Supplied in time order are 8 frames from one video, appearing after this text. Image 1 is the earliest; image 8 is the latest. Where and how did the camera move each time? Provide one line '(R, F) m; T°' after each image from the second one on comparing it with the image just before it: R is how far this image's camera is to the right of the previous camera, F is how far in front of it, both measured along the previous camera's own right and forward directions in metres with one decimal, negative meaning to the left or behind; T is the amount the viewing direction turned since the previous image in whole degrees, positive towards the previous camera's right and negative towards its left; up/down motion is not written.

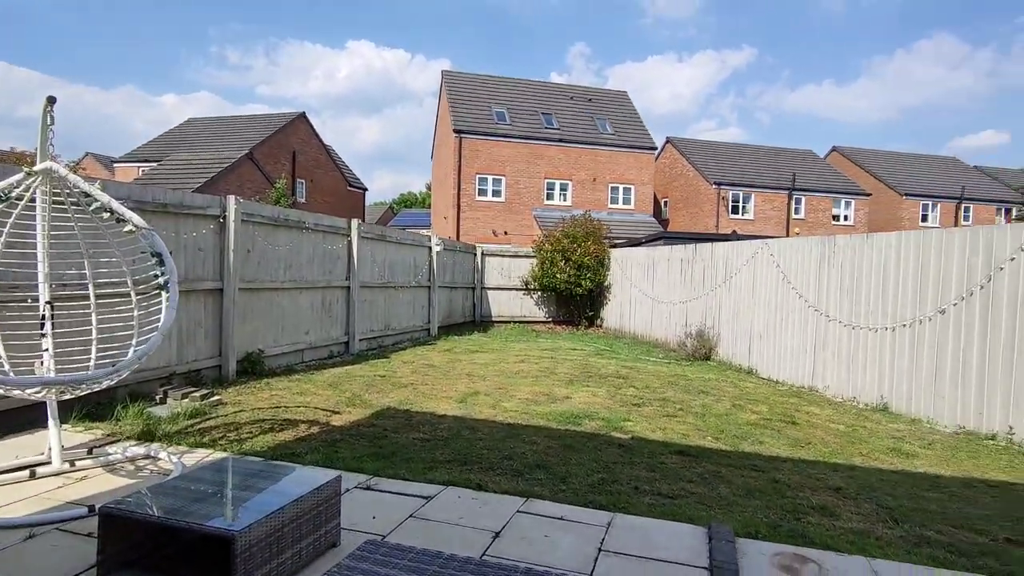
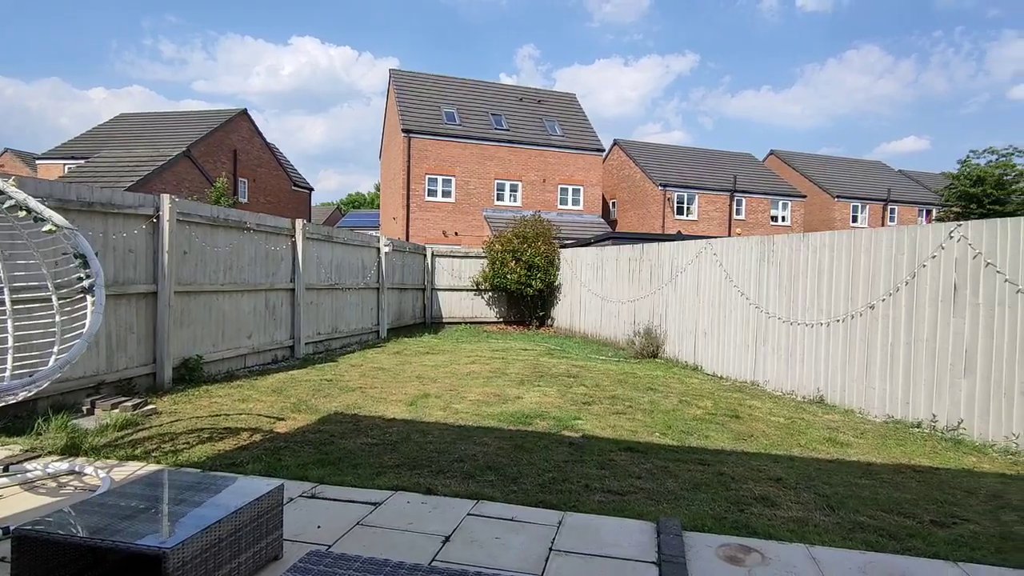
(0.0, 0.0) m; +5°
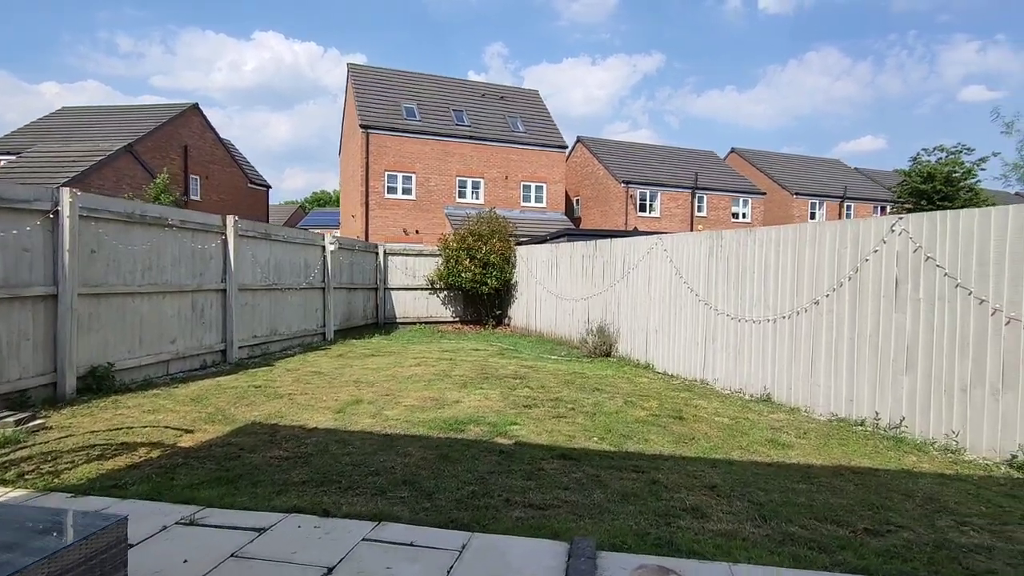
(+0.4, +0.3) m; +3°
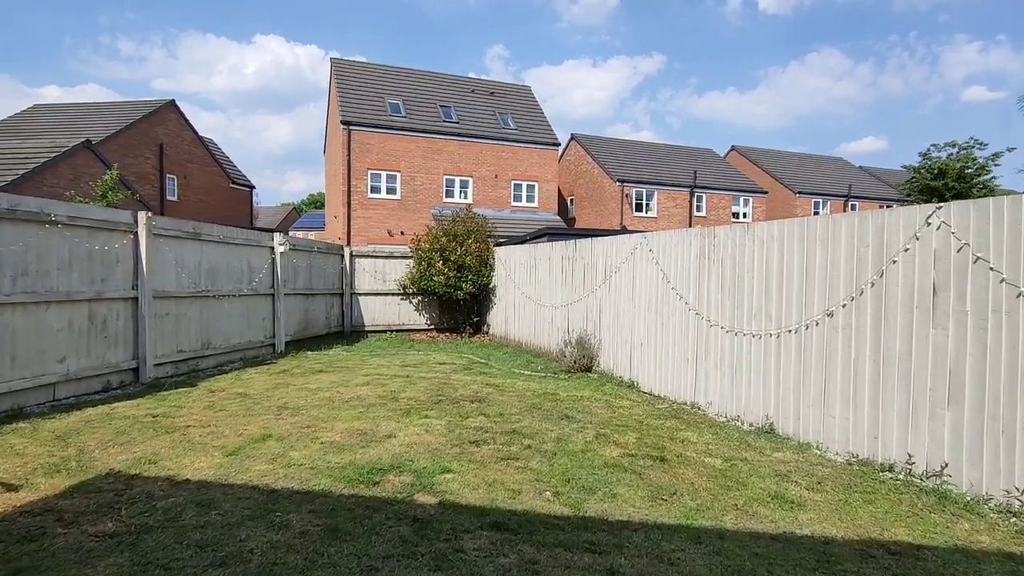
(+0.5, +1.2) m; 0°
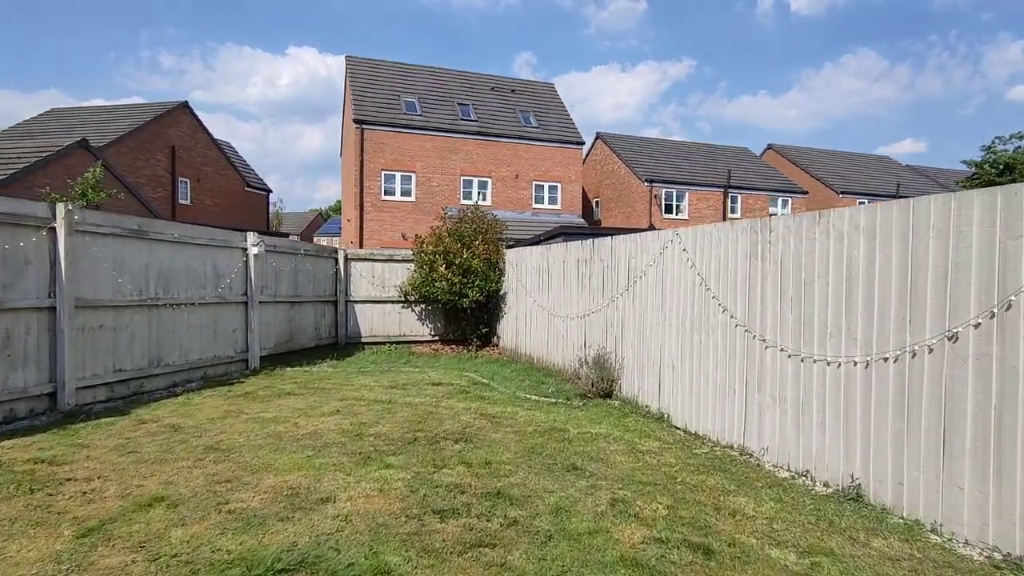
(+0.3, +1.5) m; -3°
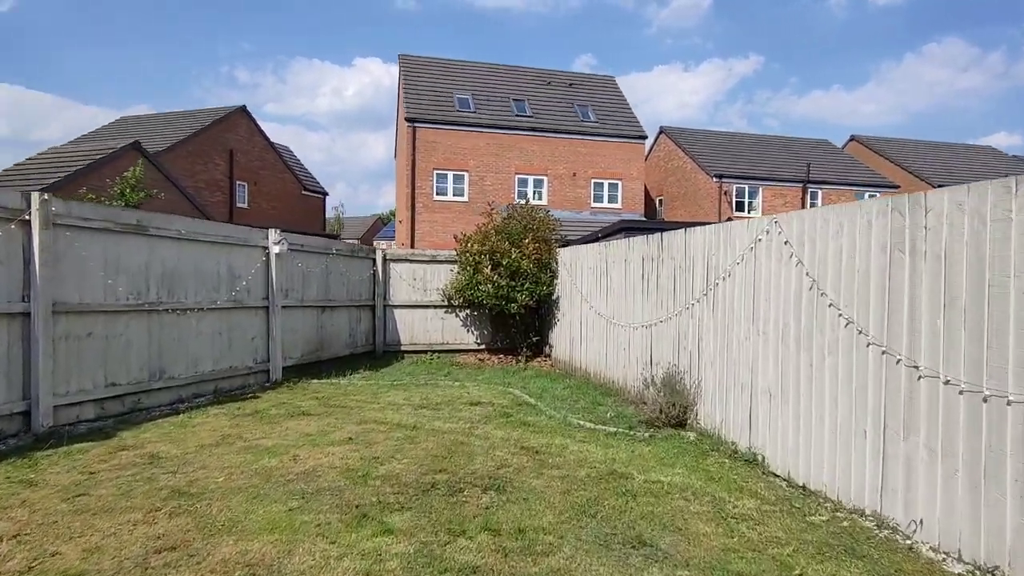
(+0.1, +1.3) m; -6°
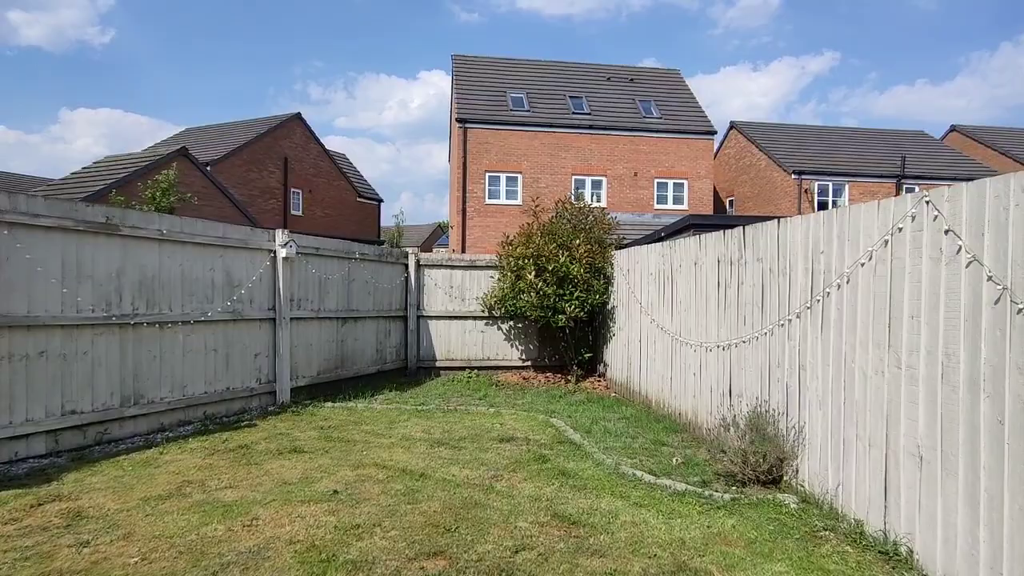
(+0.2, +1.4) m; -6°
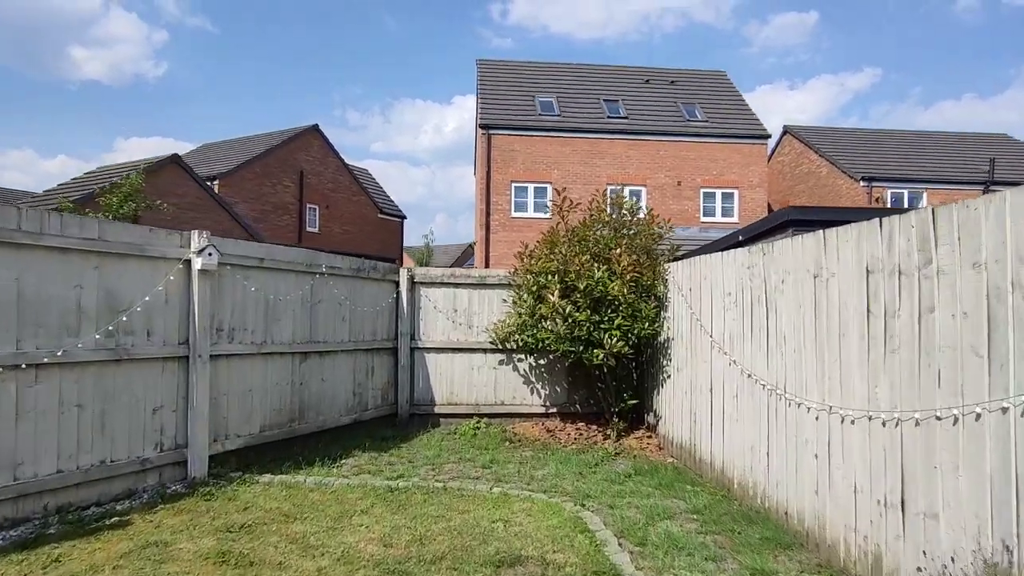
(+0.2, +2.3) m; -3°
